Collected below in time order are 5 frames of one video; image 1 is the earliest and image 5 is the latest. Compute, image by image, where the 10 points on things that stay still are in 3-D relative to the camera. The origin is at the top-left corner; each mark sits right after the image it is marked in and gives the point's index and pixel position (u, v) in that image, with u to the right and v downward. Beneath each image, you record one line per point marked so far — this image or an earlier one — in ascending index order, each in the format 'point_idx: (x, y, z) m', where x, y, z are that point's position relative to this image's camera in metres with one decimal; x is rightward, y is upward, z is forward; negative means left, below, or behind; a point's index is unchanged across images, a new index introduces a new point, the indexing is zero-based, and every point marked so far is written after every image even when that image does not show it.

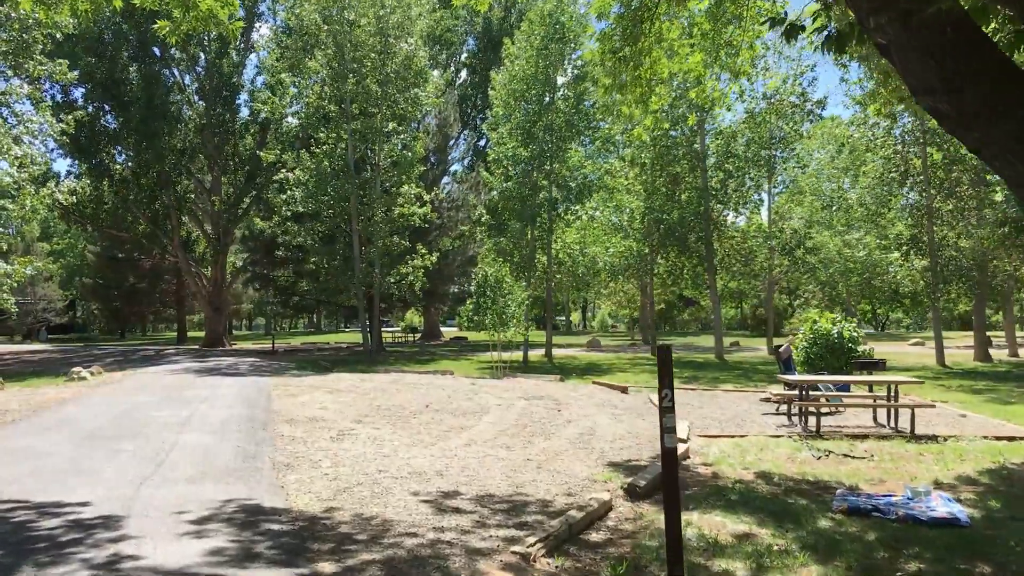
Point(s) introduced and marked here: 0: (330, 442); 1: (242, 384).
0: (-1.7, -1.4, +9.1) m
1: (-4.6, -1.6, +16.7) m
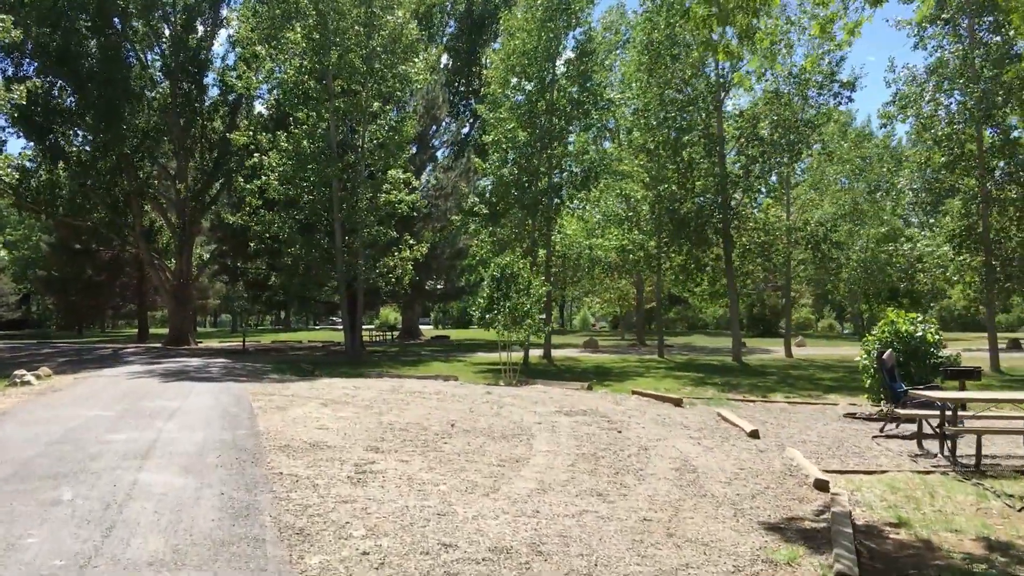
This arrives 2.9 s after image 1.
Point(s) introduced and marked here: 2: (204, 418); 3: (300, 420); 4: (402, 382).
0: (-1.1, -1.3, +6.6) m
1: (-4.2, -1.5, +14.1) m
2: (-3.3, -1.4, +10.6) m
3: (-2.3, -1.4, +10.7) m
4: (-1.8, -1.5, +16.1) m
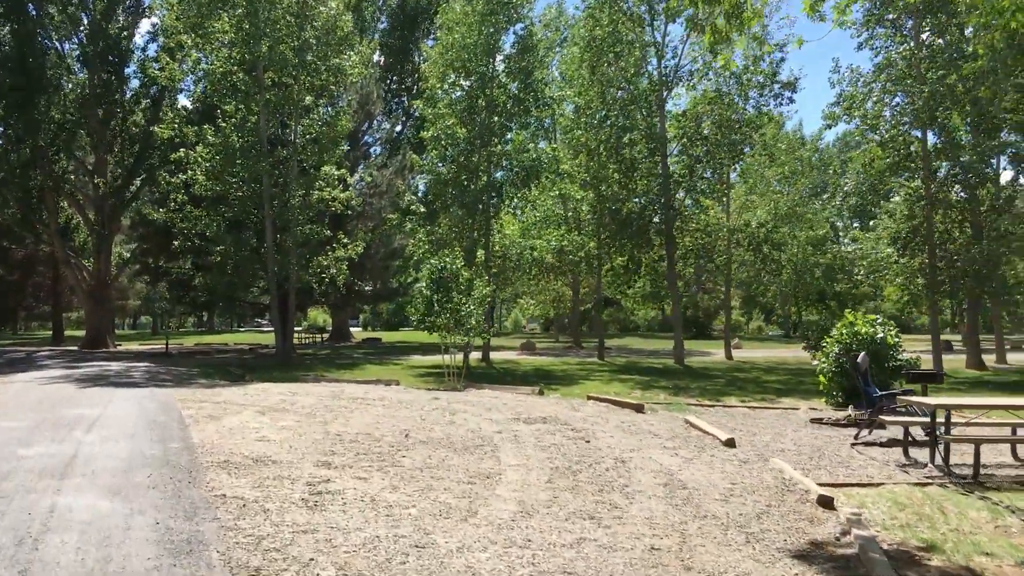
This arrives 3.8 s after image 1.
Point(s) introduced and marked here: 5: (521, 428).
0: (-1.2, -1.3, +5.8) m
1: (-4.9, -1.5, +13.0) m
2: (-3.7, -1.4, +9.6) m
3: (-2.7, -1.4, +9.8) m
4: (-2.6, -1.5, +15.2) m
5: (+0.1, -1.4, +10.1) m
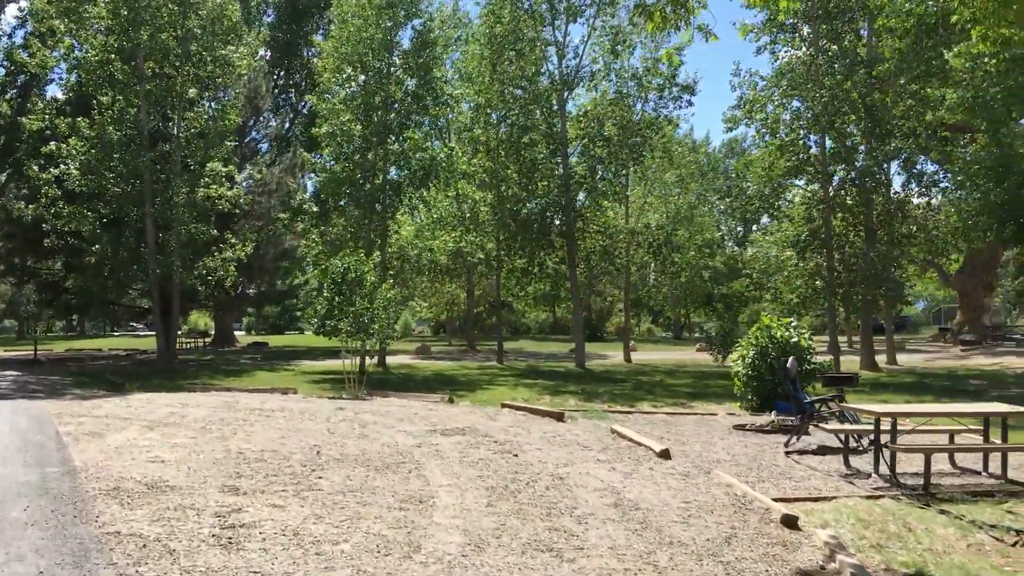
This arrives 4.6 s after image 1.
0: (-1.5, -1.3, +5.0) m
1: (-6.0, -1.5, +11.8) m
2: (-4.4, -1.4, +8.5) m
3: (-3.4, -1.4, +8.8) m
4: (-4.0, -1.6, +14.2) m
5: (-0.7, -1.5, +9.4) m
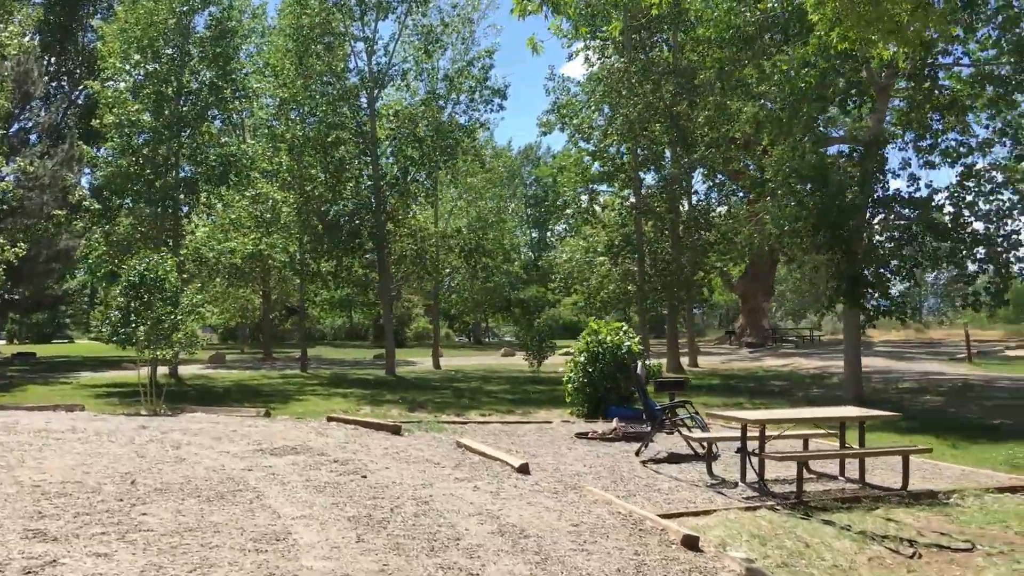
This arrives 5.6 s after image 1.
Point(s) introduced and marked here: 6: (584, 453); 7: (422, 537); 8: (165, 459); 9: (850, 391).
0: (-1.9, -1.3, +3.9) m
1: (-7.7, -1.5, +9.6) m
2: (-5.5, -1.4, +6.8) m
3: (-4.6, -1.5, +7.2) m
4: (-6.3, -1.6, +12.4) m
5: (-2.0, -1.5, +8.5) m
6: (+0.7, -1.6, +9.7) m
7: (-0.5, -1.4, +5.6) m
8: (-3.1, -1.5, +8.8) m
9: (+5.4, -1.6, +15.7) m
